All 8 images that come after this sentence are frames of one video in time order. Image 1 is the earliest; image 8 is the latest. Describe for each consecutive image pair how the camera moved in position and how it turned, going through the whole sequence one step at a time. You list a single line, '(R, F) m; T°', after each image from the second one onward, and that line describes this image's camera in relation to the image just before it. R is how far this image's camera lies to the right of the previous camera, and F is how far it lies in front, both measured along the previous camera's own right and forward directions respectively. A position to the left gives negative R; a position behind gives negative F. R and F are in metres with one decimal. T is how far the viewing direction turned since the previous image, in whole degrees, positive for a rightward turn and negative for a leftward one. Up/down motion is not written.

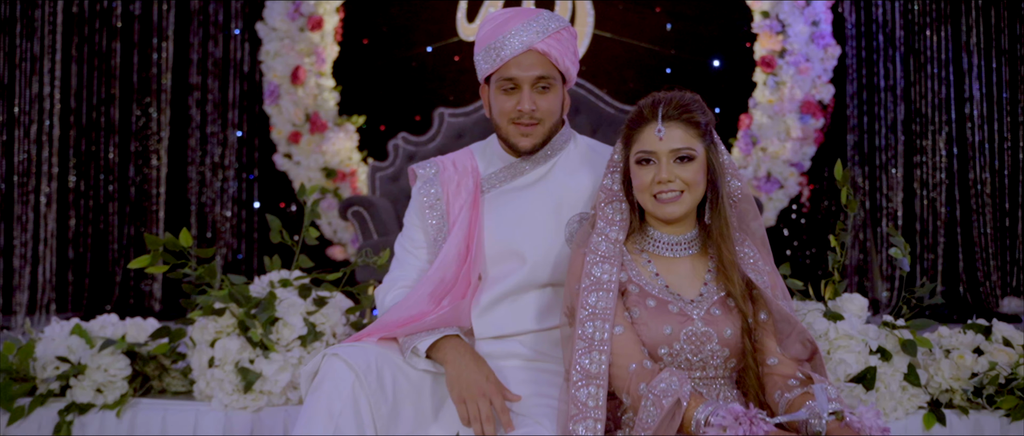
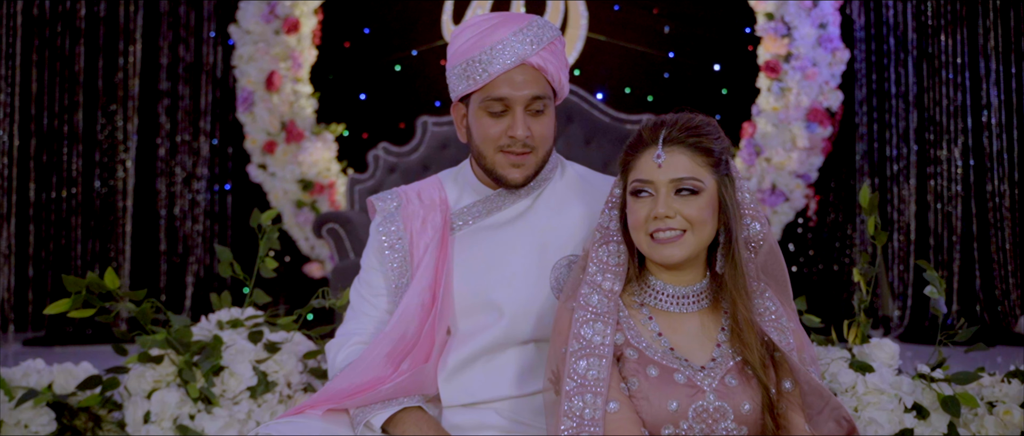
(+0.1, +0.6) m; 0°
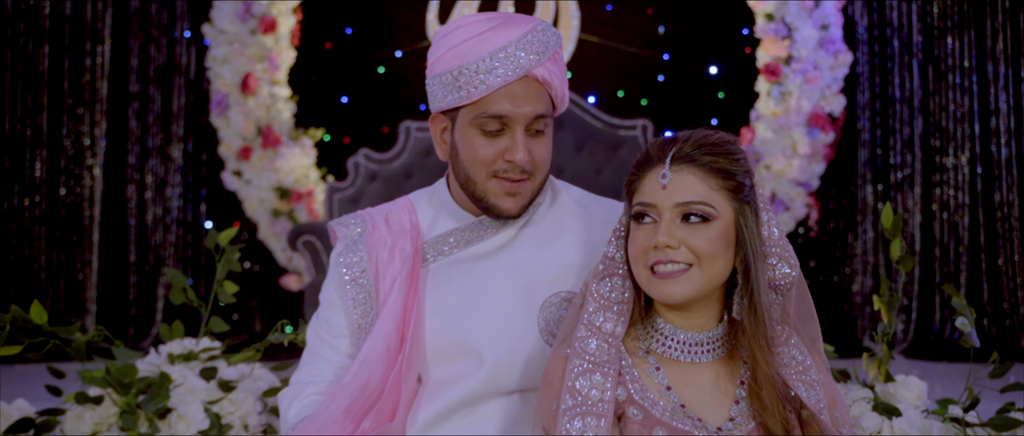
(0.0, +0.4) m; +1°
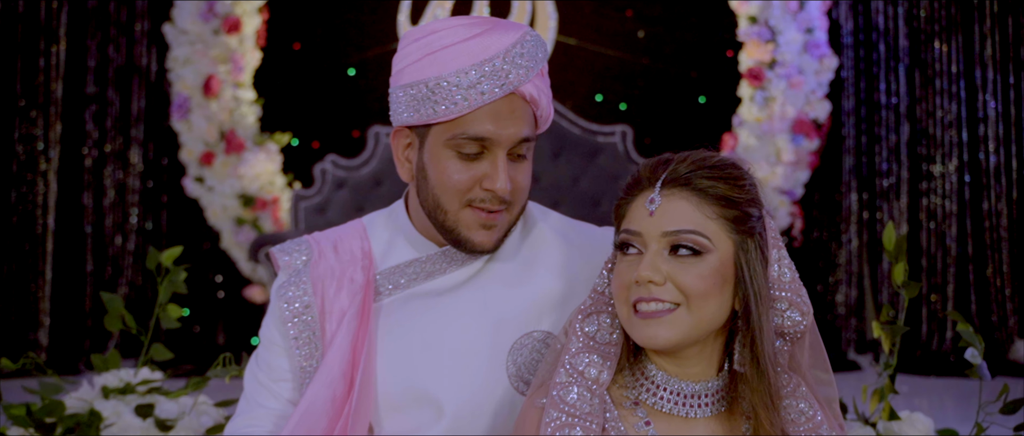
(0.0, +0.3) m; +1°
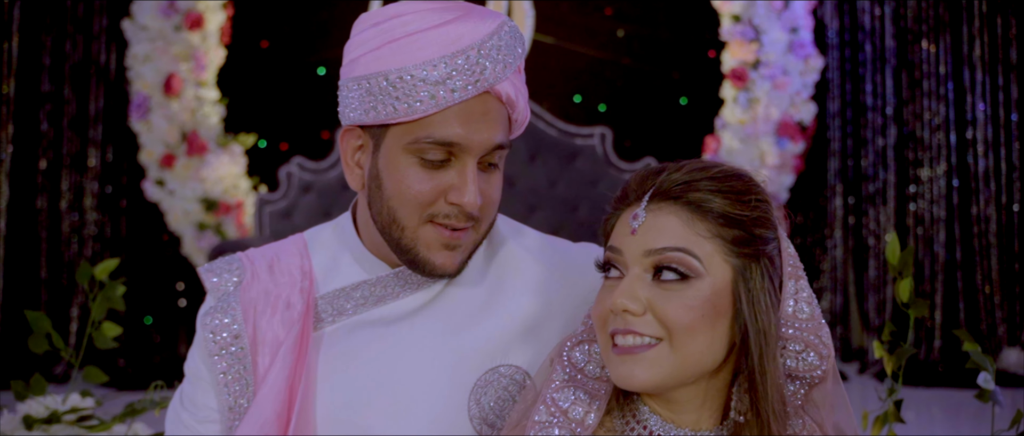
(0.0, +0.3) m; +1°
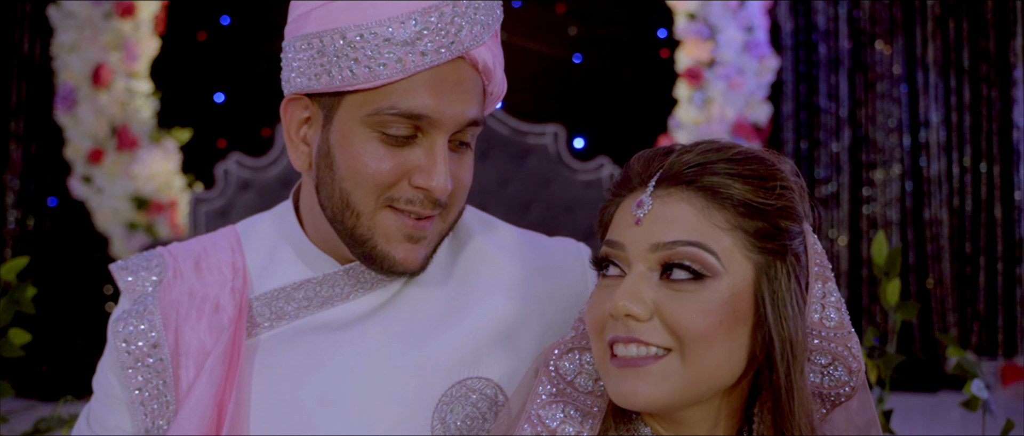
(0.0, +0.3) m; +3°
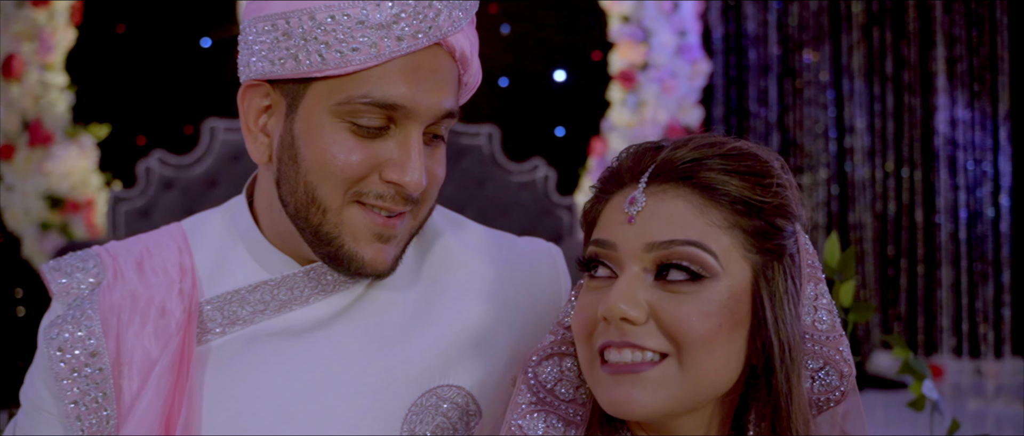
(-0.1, +0.1) m; +5°
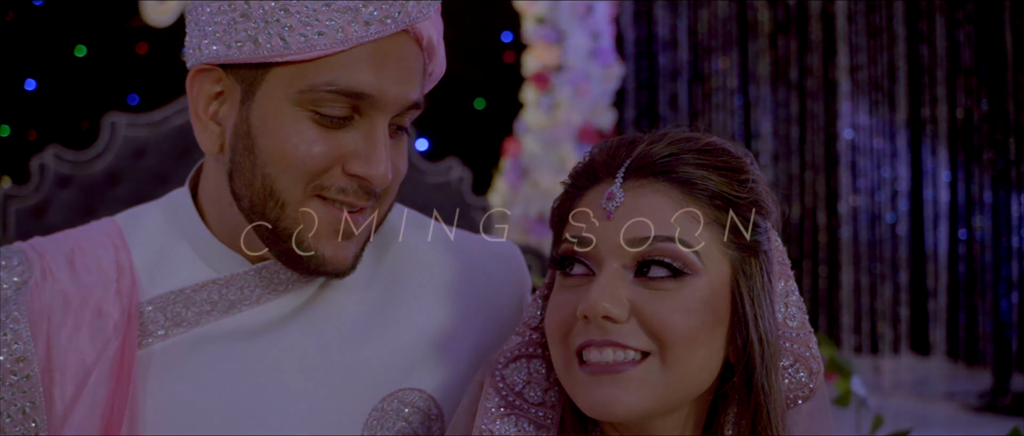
(-0.1, +0.1) m; +6°
